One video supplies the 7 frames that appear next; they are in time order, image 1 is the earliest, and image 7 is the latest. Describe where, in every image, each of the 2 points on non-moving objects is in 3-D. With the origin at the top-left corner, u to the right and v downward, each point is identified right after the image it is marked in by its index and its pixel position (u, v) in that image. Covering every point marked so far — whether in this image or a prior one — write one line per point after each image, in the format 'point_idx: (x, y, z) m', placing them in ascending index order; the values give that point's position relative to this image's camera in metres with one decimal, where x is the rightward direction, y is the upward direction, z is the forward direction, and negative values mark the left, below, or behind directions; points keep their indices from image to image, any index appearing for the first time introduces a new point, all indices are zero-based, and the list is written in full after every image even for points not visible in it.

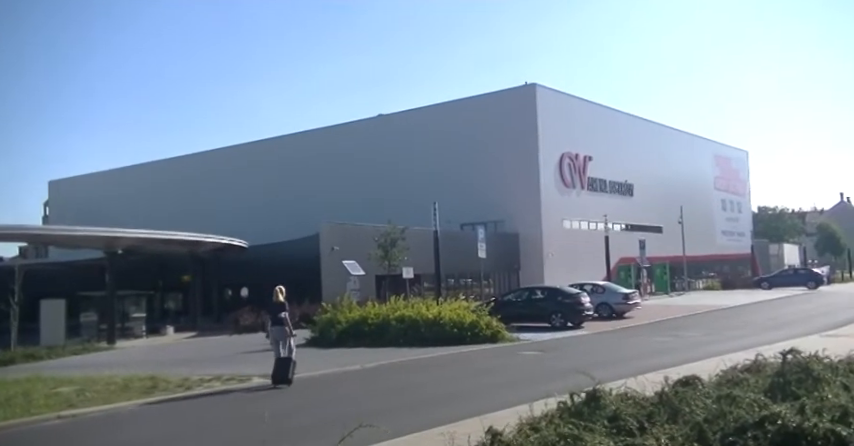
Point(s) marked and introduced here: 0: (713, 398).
0: (+4.9, -2.8, +15.9) m
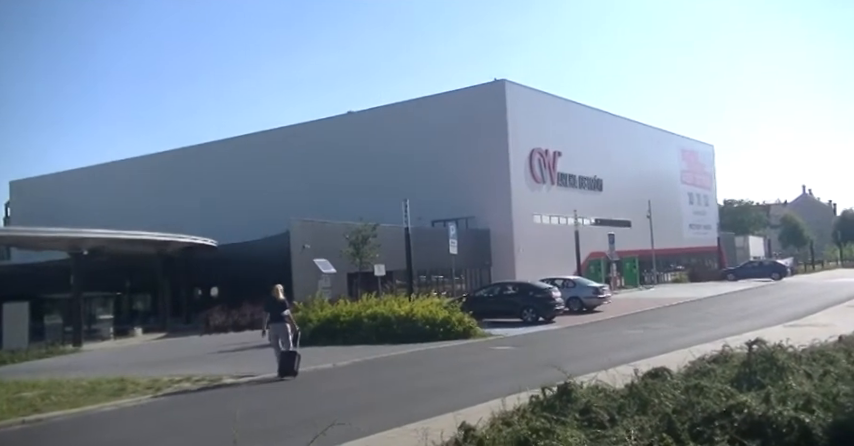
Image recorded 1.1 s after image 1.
0: (+4.4, -2.7, +16.2) m
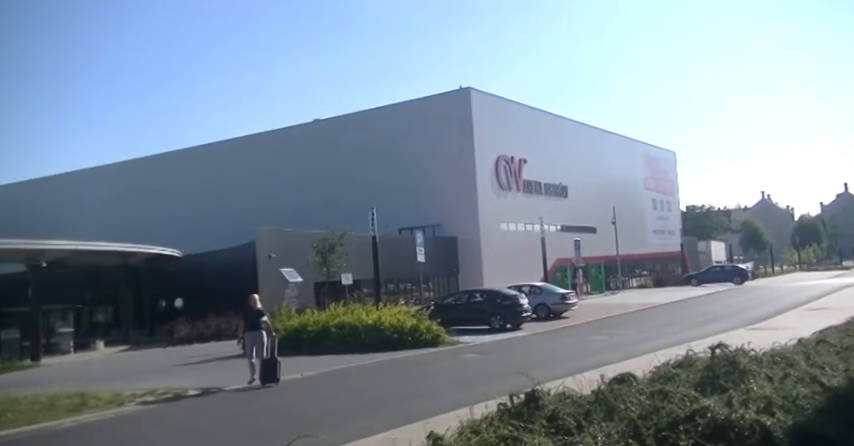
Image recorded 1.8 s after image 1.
0: (+3.8, -2.8, +16.4) m
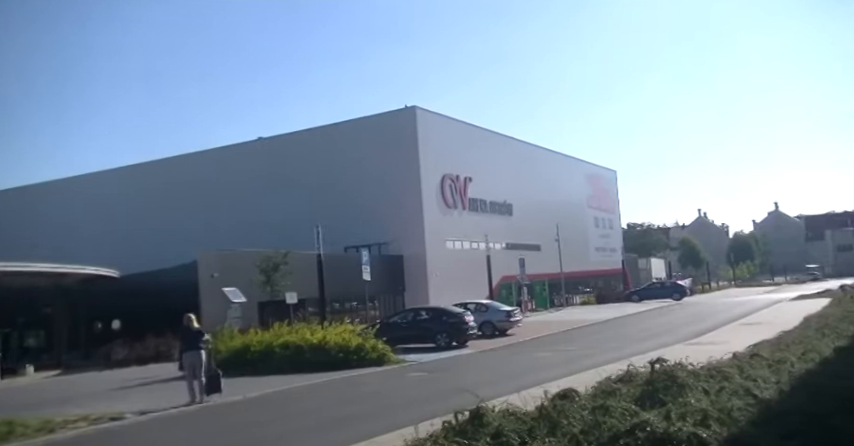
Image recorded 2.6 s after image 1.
0: (+2.7, -3.1, +16.6) m
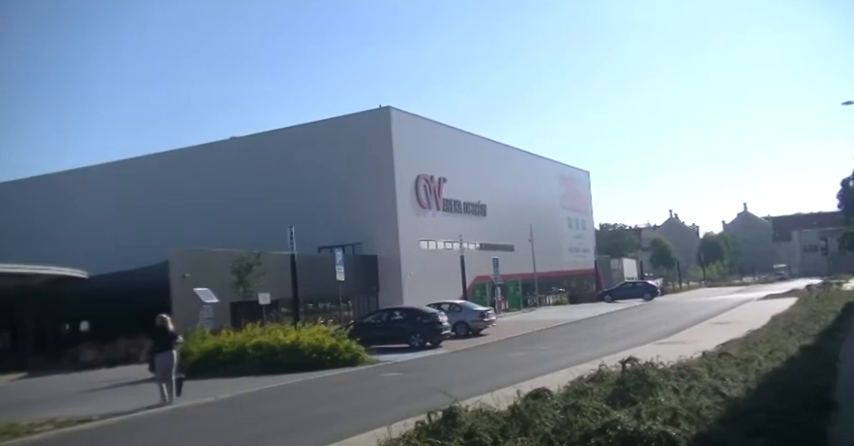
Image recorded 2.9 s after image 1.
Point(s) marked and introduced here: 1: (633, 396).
0: (+2.2, -3.2, +16.7) m
1: (+3.8, -3.3, +18.4) m
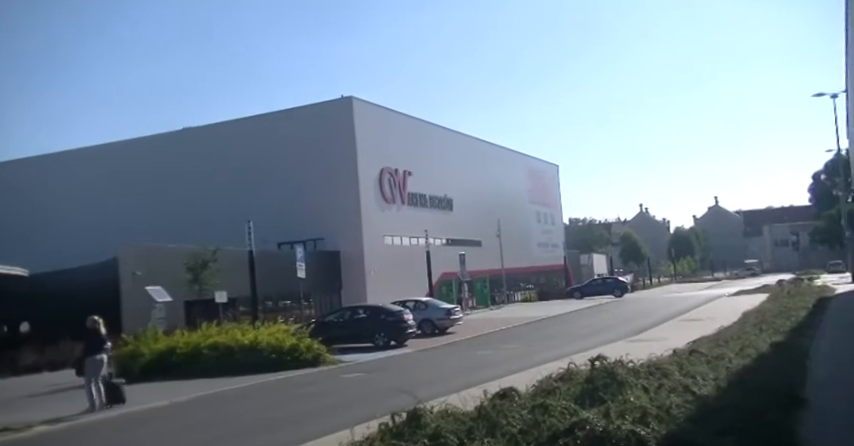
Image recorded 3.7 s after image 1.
0: (+1.5, -3.1, +15.7) m
1: (+3.0, -3.2, +17.5) m
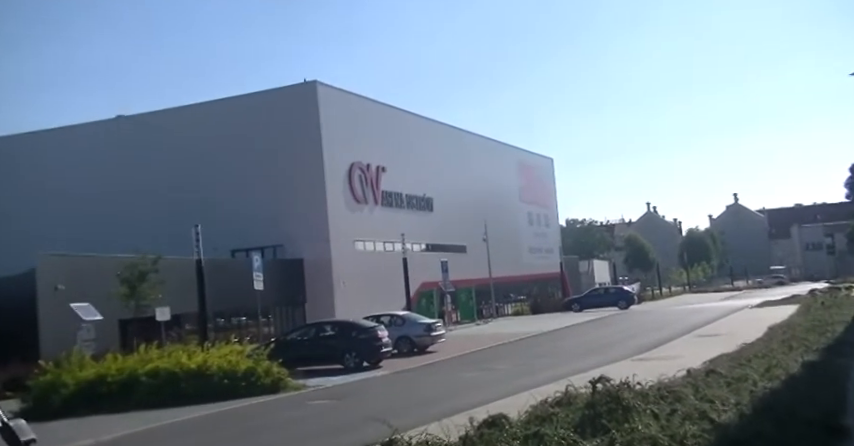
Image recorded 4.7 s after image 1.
0: (+1.1, -3.1, +11.8) m
1: (+2.6, -3.2, +13.6) m
